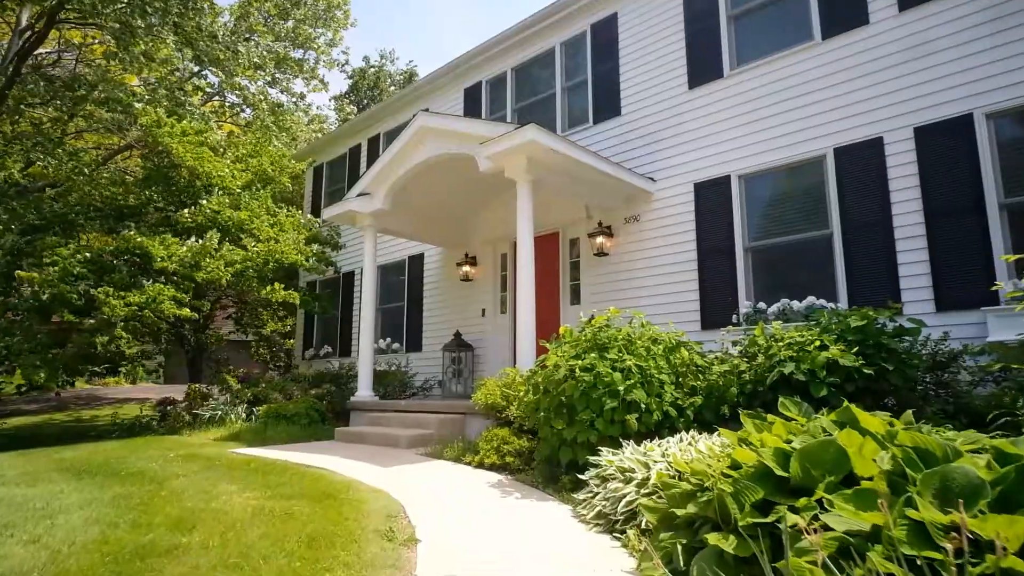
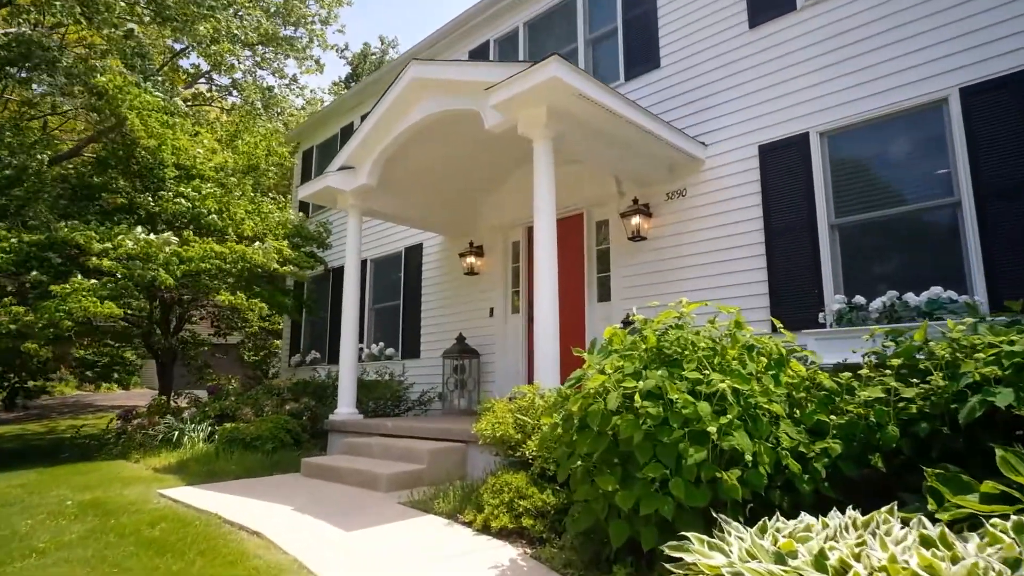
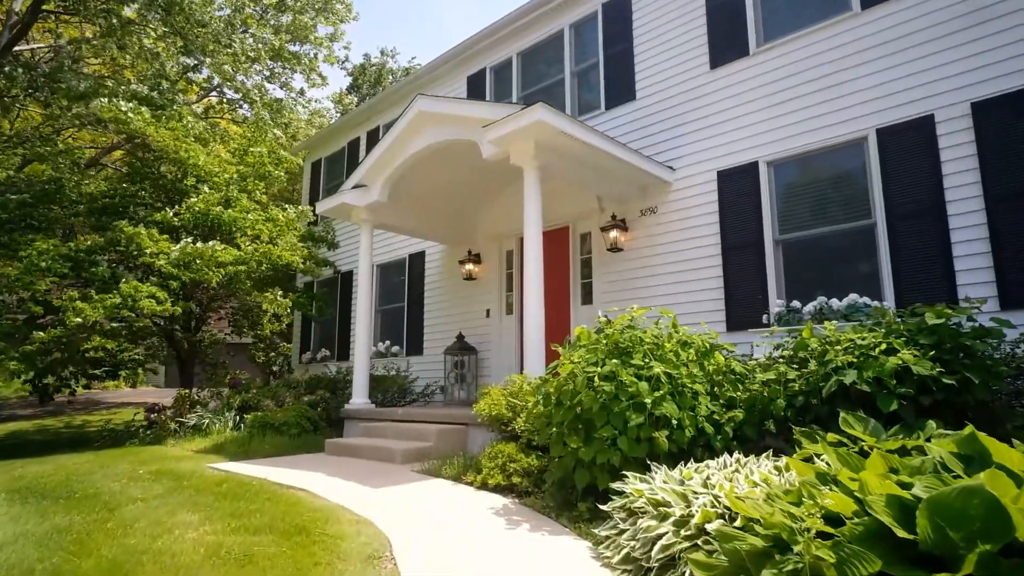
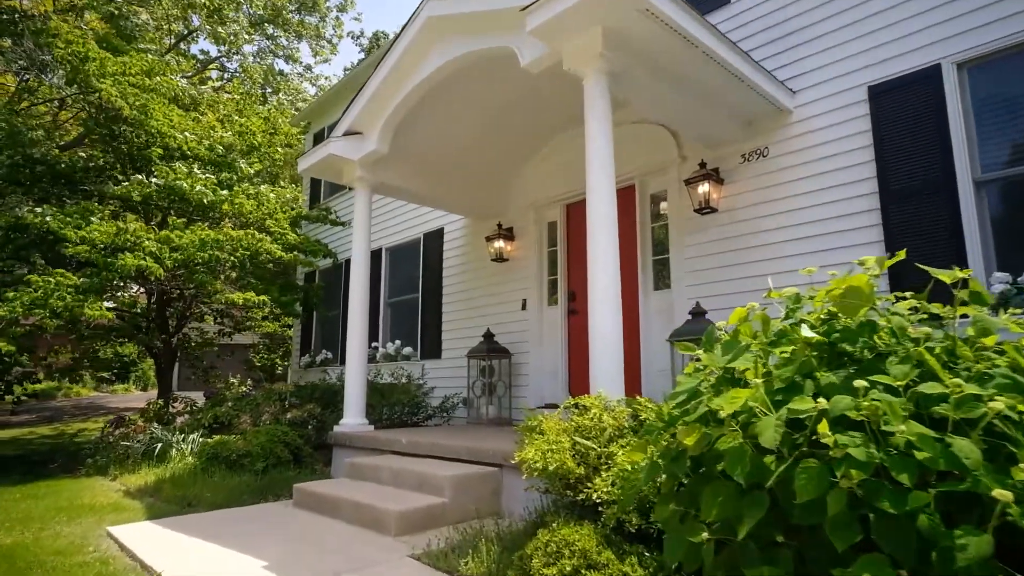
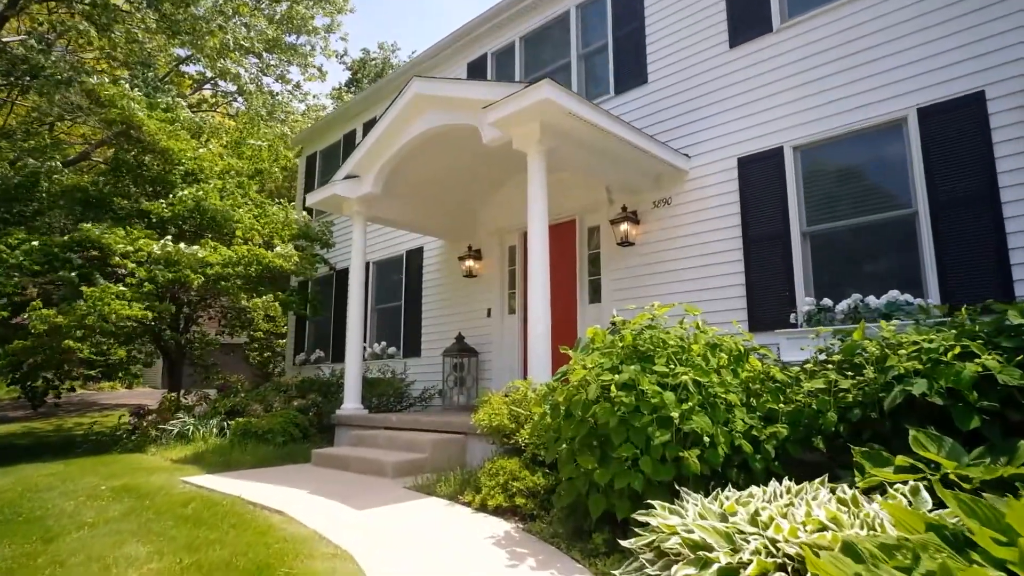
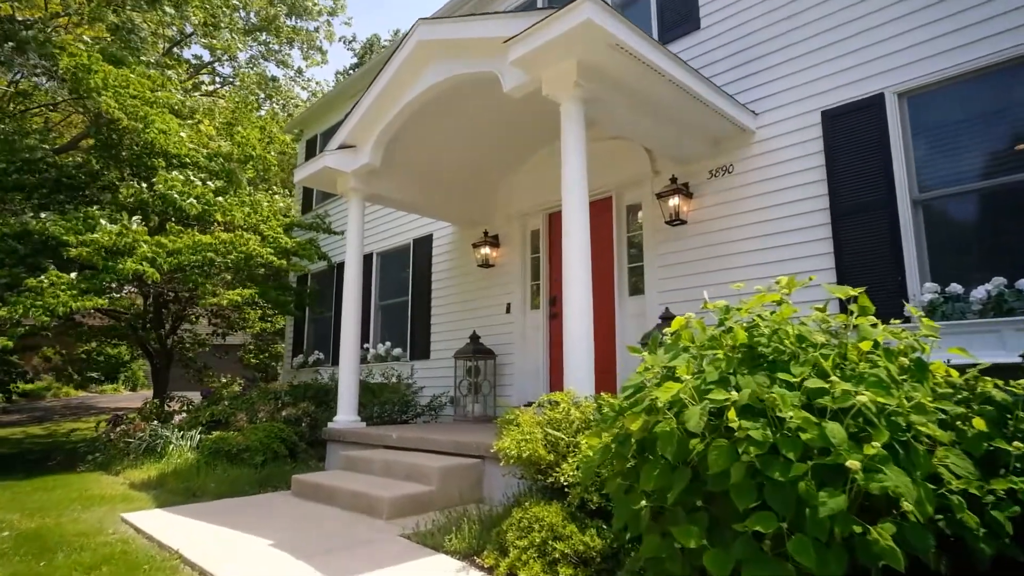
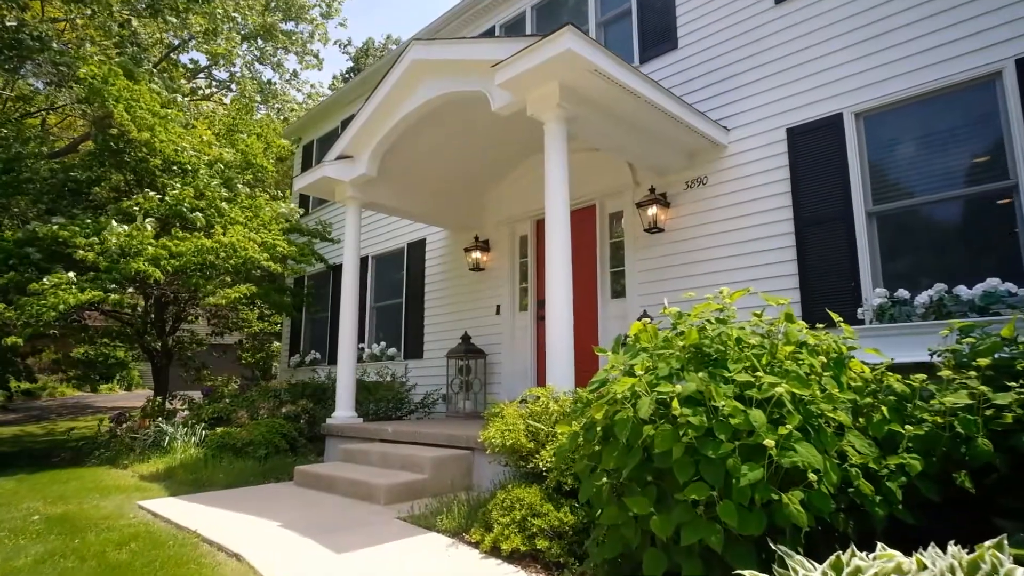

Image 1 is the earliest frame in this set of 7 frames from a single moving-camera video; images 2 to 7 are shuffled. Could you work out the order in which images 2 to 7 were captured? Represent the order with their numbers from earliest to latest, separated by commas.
3, 5, 2, 7, 6, 4
